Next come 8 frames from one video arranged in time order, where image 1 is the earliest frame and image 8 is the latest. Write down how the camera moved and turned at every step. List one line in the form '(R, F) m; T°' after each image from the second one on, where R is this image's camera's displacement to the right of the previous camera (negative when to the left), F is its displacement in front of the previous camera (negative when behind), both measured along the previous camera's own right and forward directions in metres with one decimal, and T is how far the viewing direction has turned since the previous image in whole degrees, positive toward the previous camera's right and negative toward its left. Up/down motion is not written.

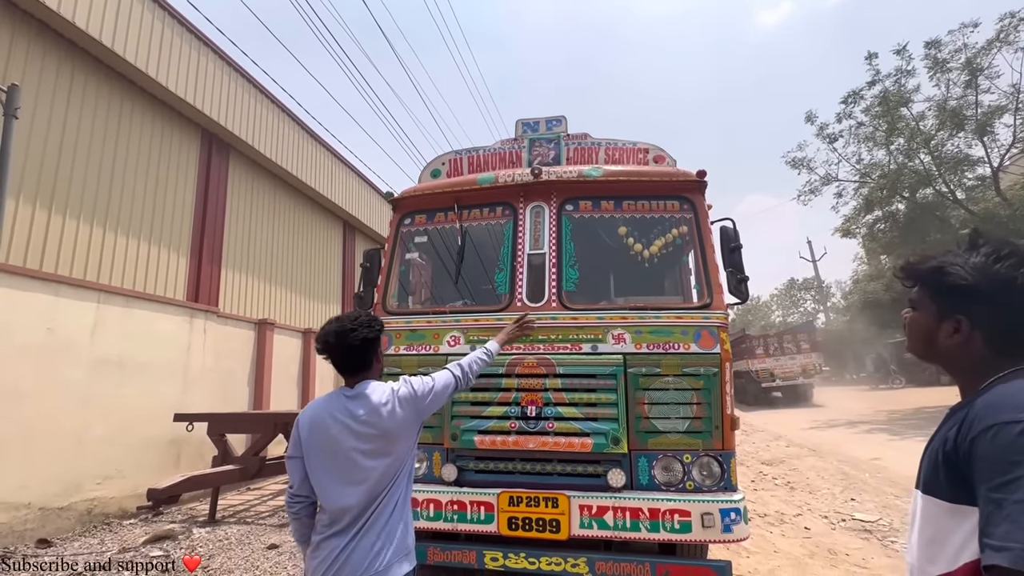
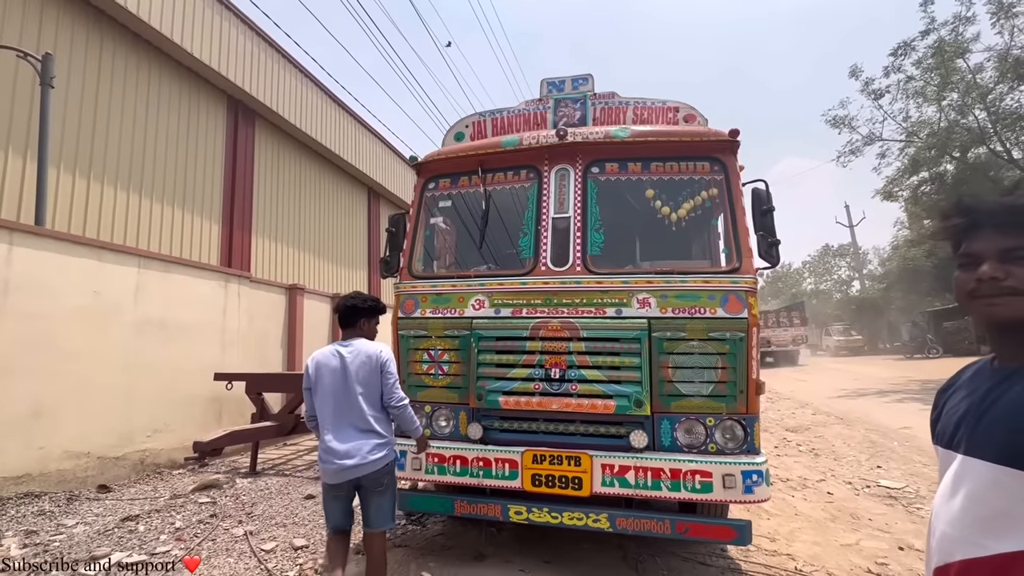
(0.0, 0.0) m; -3°
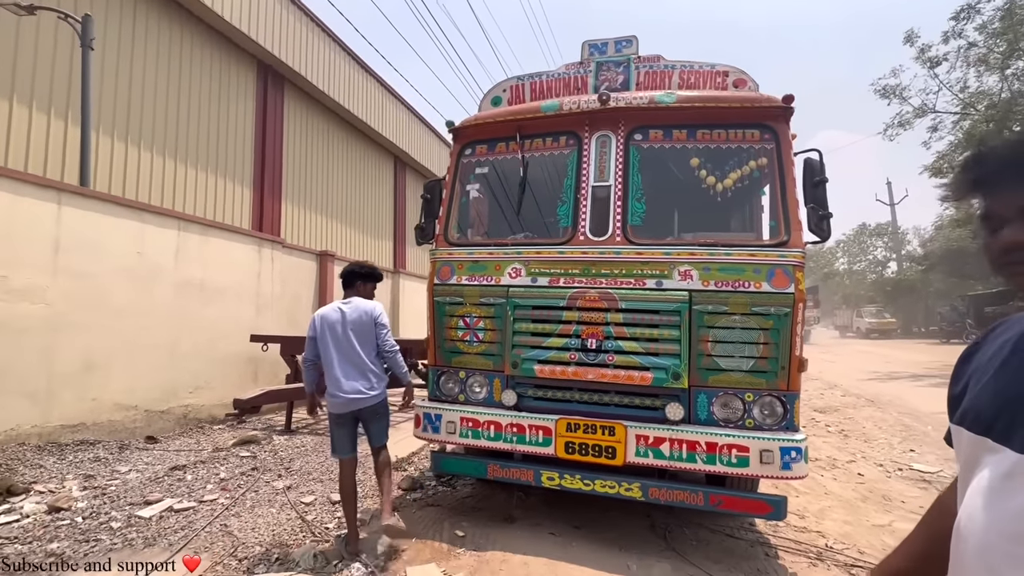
(-0.1, 0.0) m; -3°
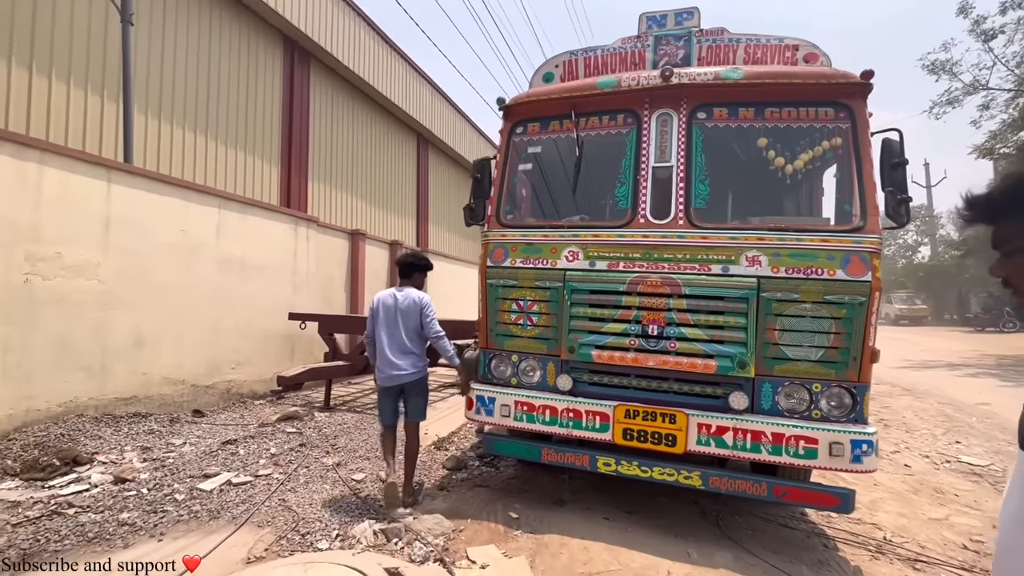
(-0.3, +0.1) m; -2°
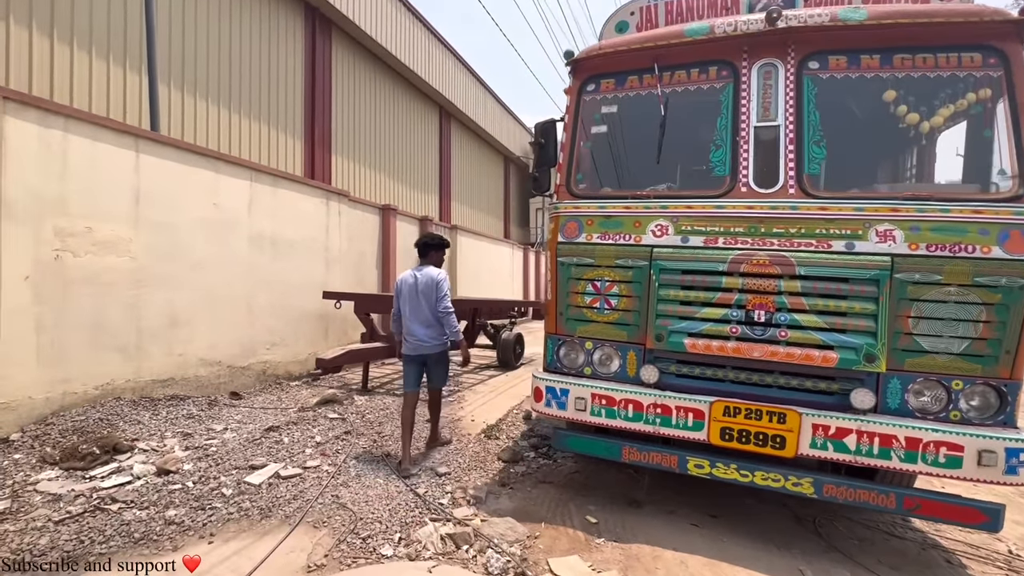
(-0.5, +0.4) m; -2°
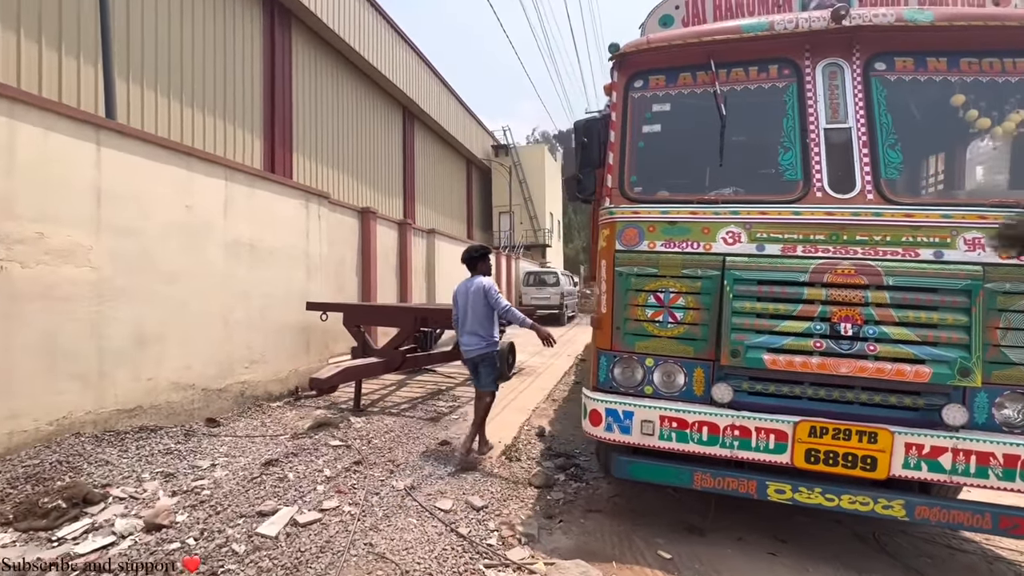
(-0.7, +0.4) m; +6°
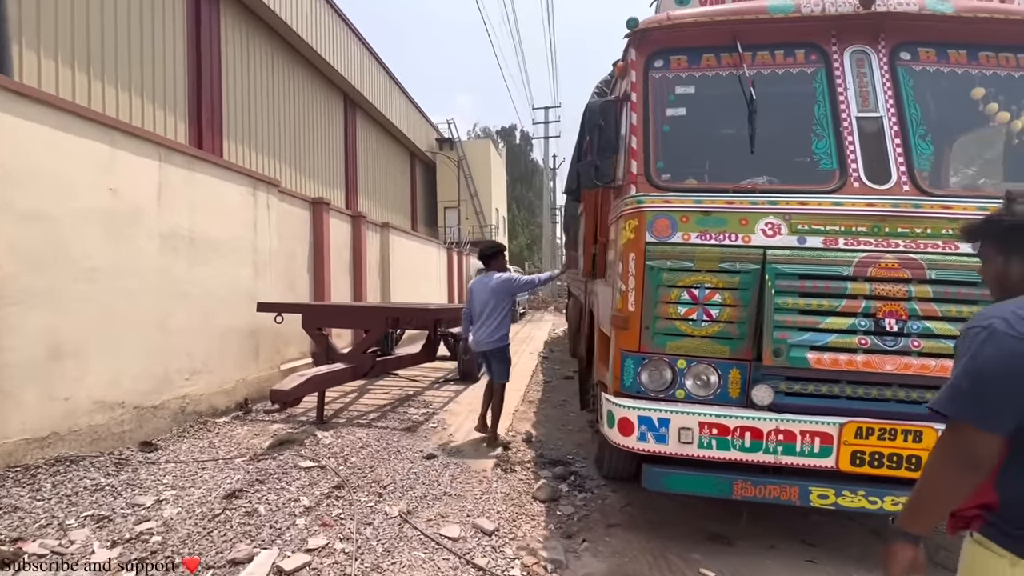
(-0.5, +0.4) m; +7°
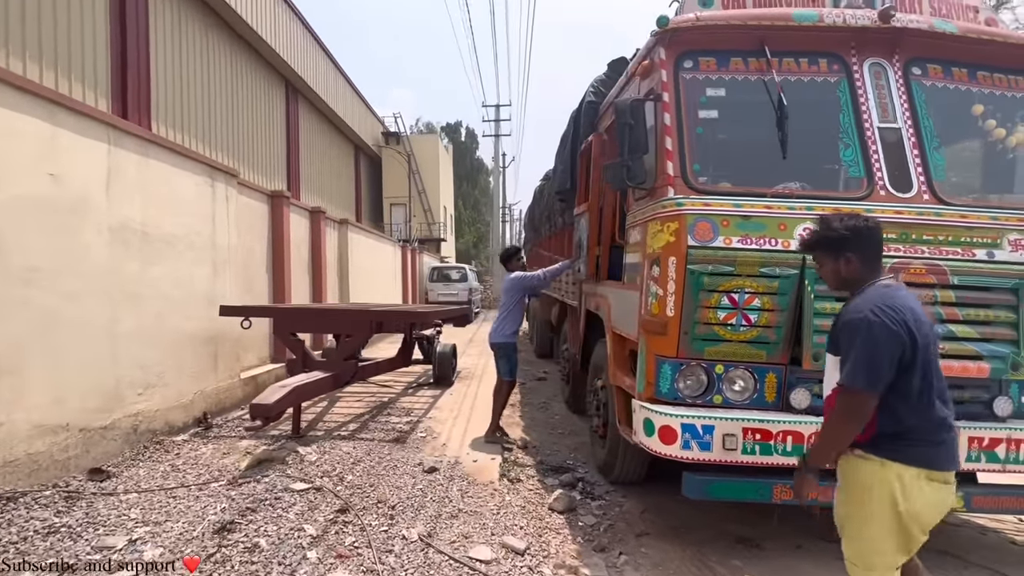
(-0.6, +0.2) m; +7°
